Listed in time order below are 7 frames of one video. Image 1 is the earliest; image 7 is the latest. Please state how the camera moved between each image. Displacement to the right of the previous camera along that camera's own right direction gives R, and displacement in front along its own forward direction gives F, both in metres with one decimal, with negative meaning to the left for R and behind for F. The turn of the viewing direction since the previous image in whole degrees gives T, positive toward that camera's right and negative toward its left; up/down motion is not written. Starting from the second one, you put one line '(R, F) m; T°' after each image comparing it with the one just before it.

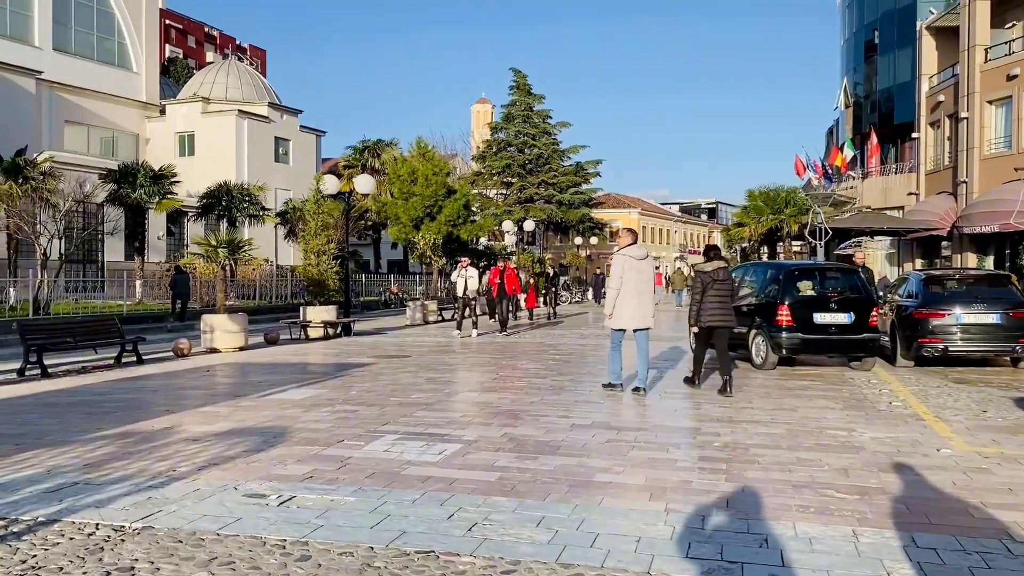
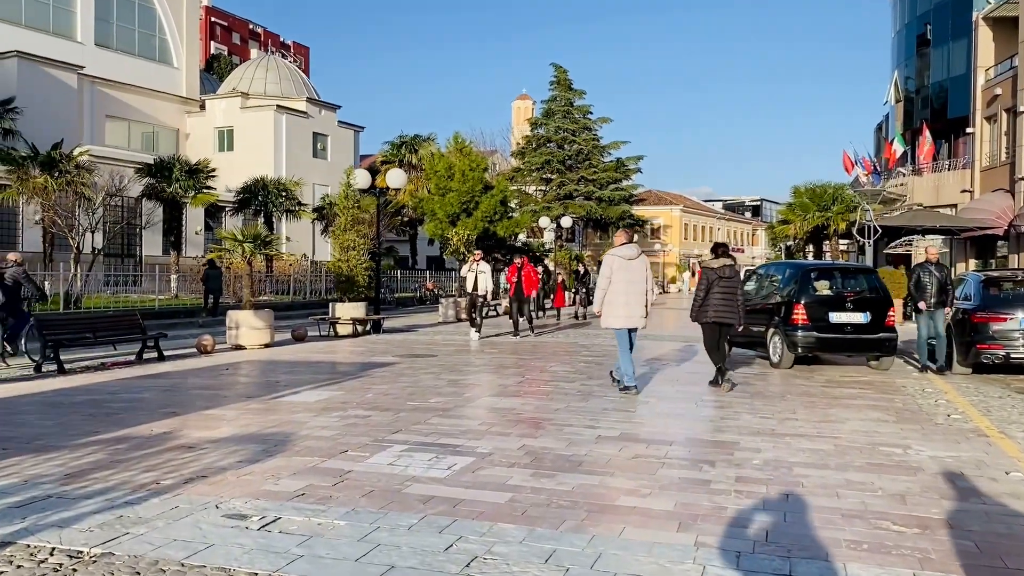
(+0.2, +0.6) m; -3°
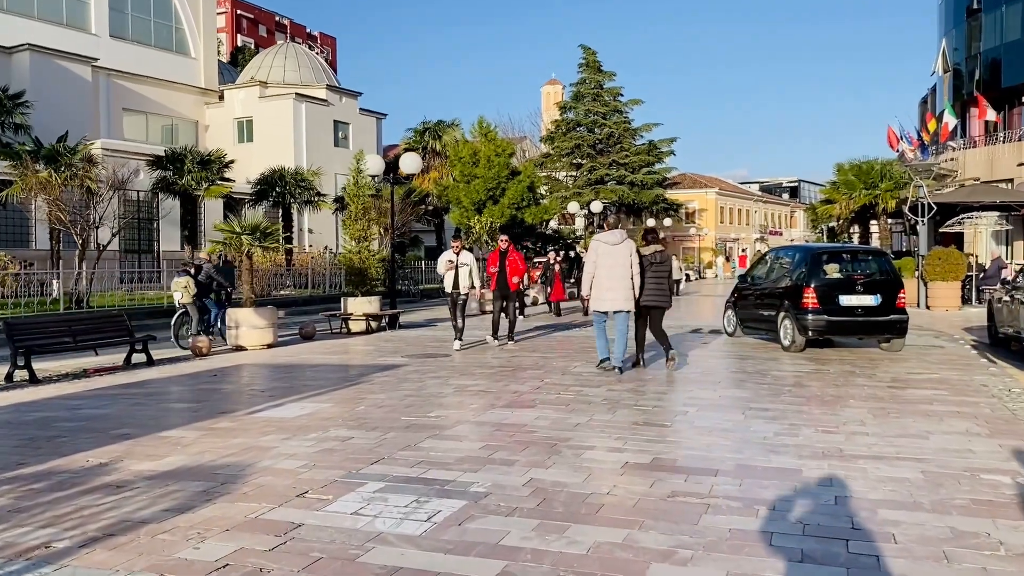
(+0.2, +1.4) m; -2°
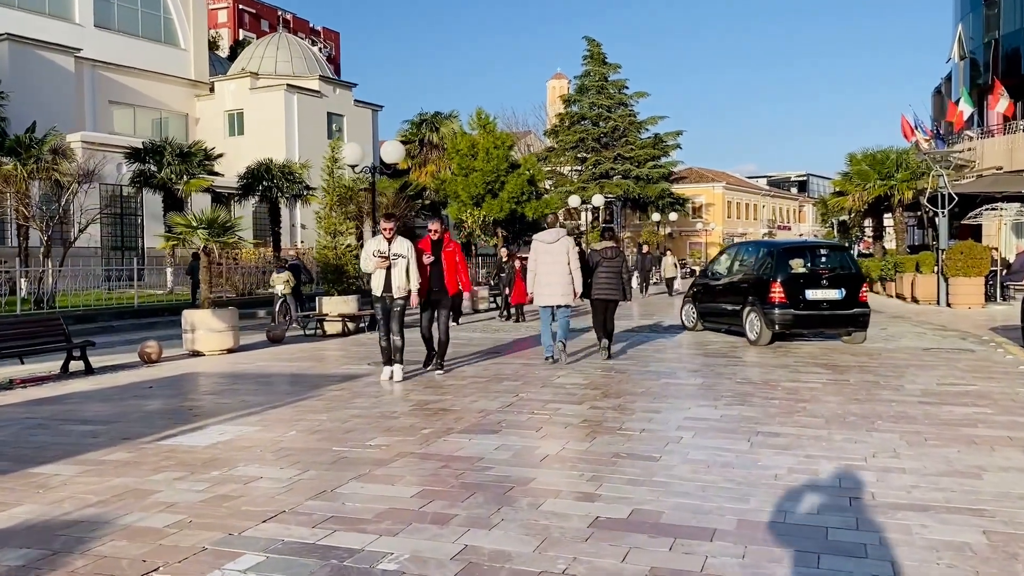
(+0.4, +1.4) m; -1°
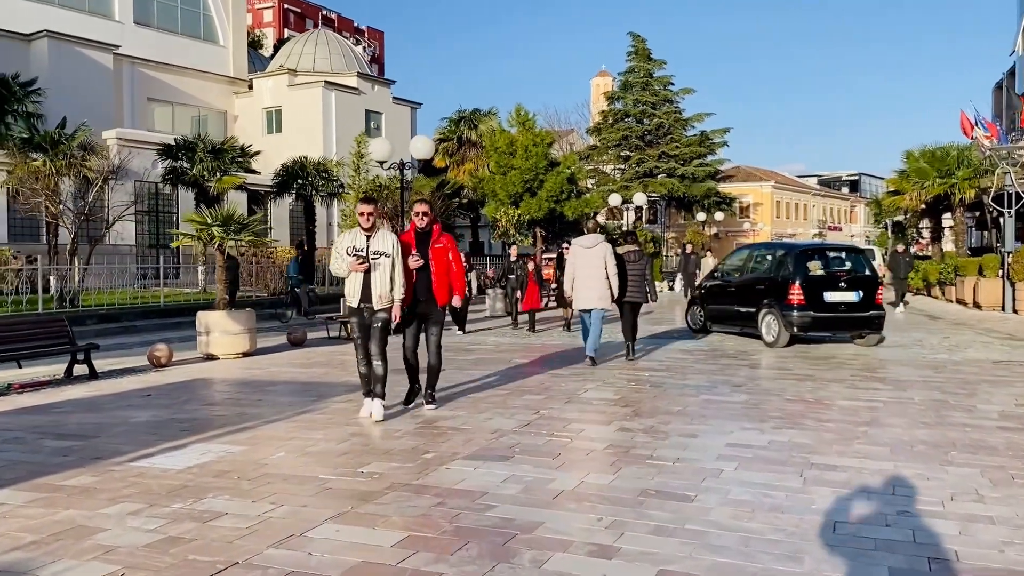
(+0.2, +0.9) m; -3°
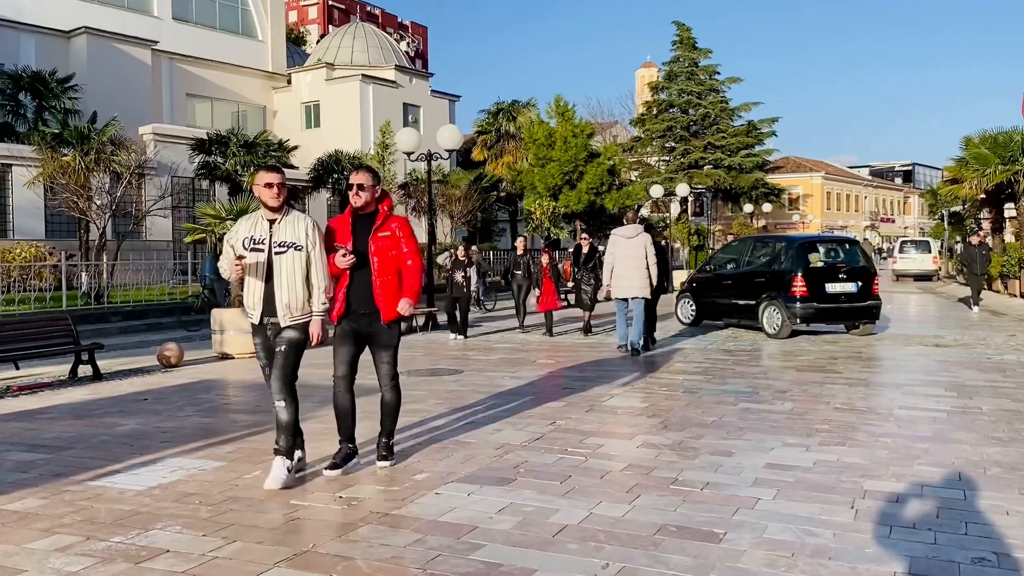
(+0.3, +0.8) m; -3°
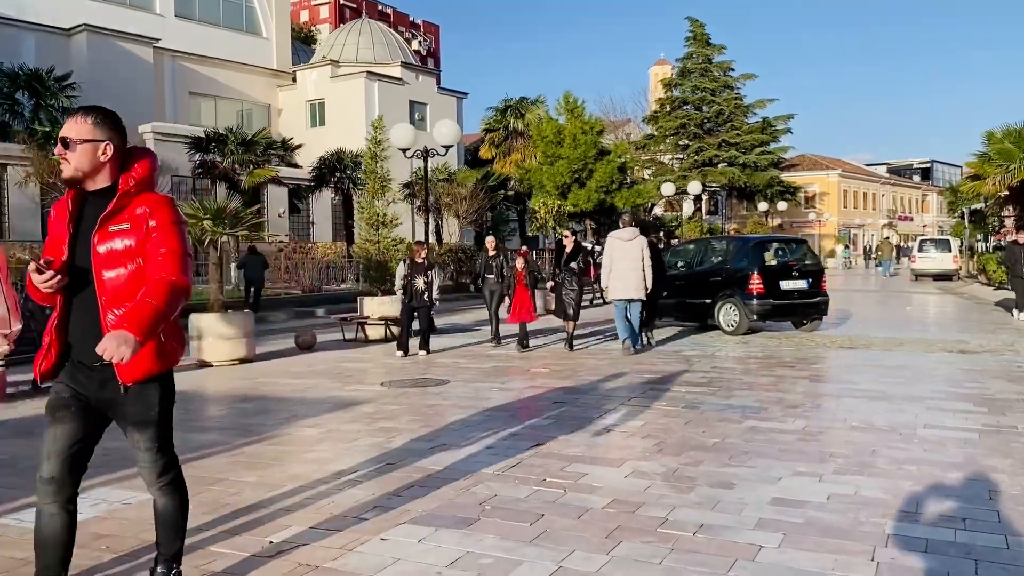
(+0.3, +0.7) m; -1°
